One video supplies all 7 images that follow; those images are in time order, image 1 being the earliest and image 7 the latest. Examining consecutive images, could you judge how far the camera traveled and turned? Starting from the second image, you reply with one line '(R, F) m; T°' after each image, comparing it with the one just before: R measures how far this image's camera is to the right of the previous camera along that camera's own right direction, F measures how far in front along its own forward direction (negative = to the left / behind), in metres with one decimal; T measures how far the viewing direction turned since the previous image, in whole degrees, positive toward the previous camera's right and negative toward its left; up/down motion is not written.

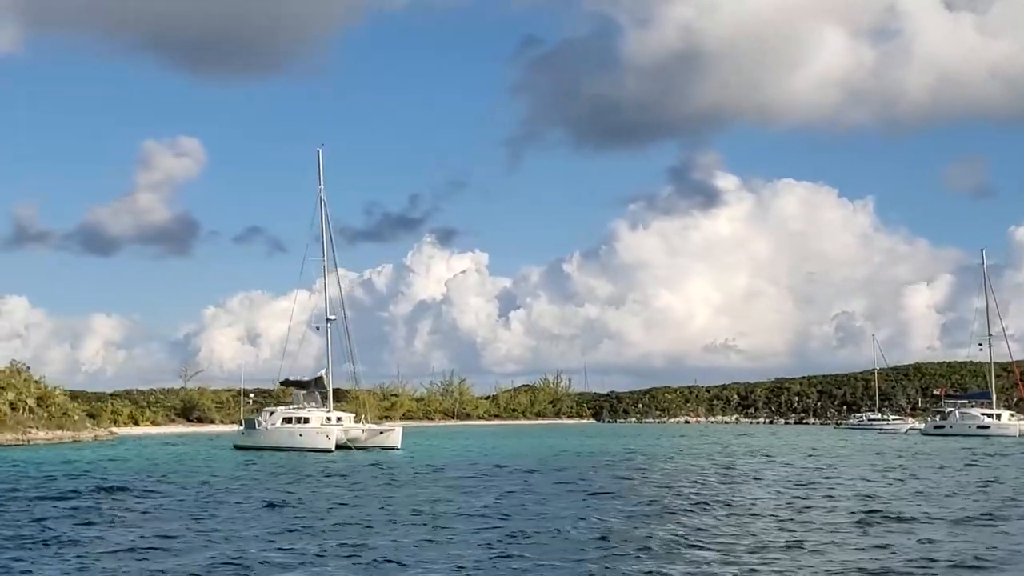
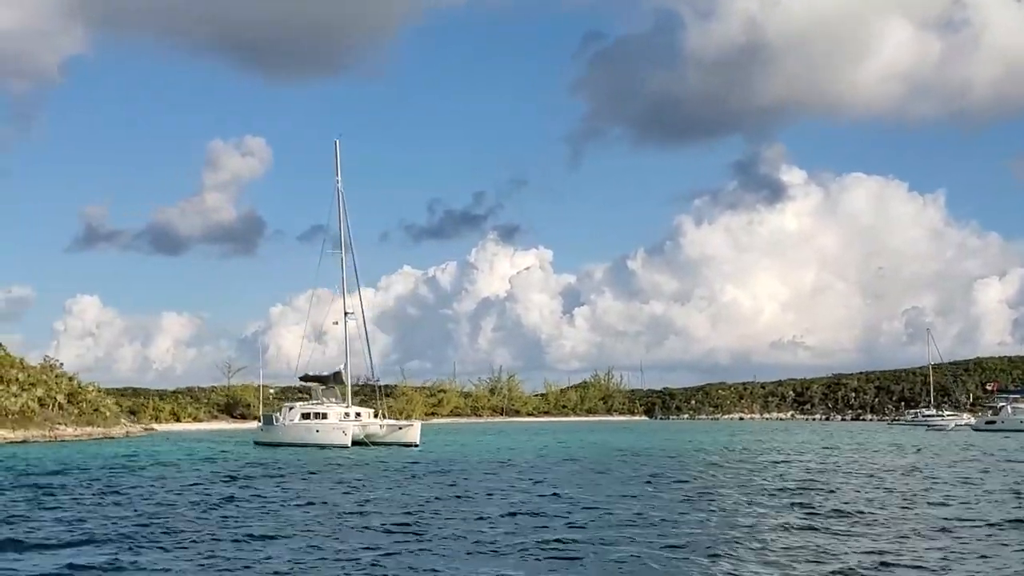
(+1.6, +1.4) m; -3°
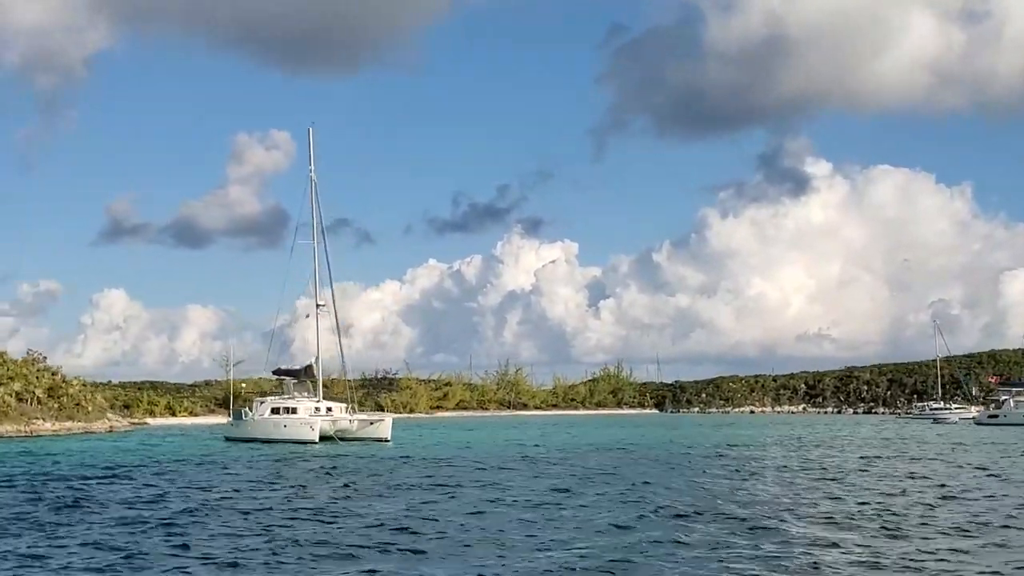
(+2.0, +1.0) m; -1°
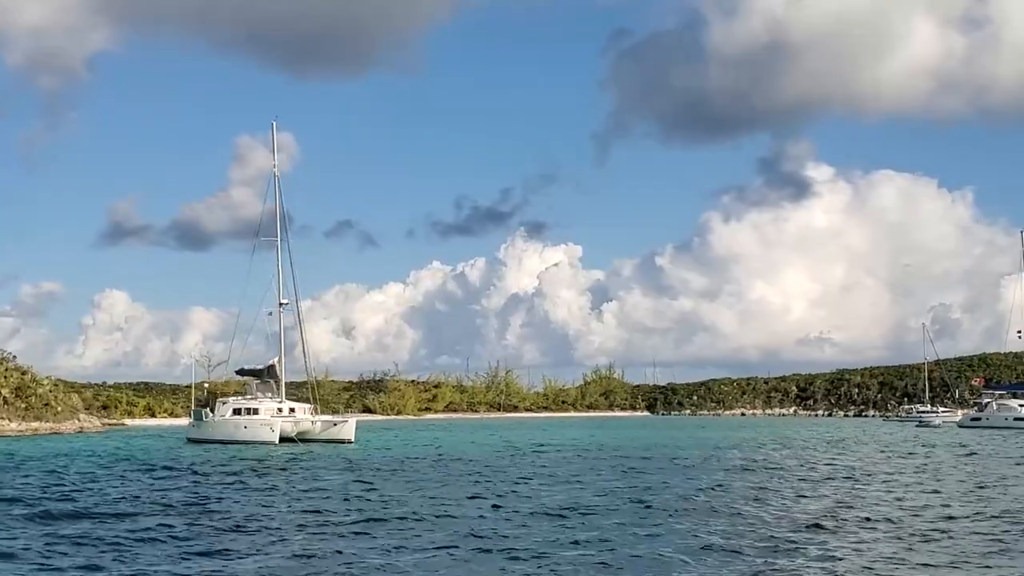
(+1.4, +0.6) m; 0°
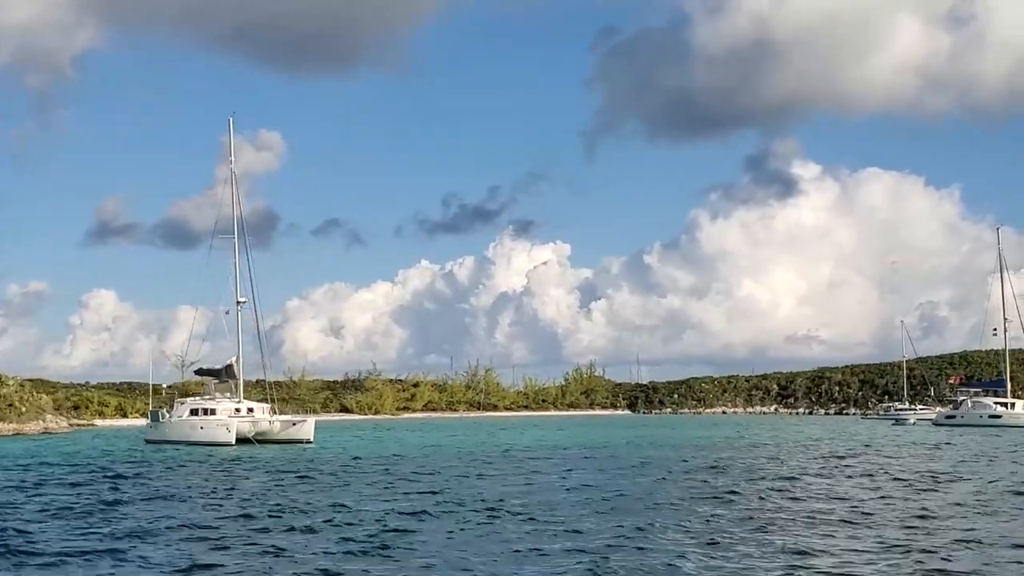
(+1.1, +0.3) m; +1°
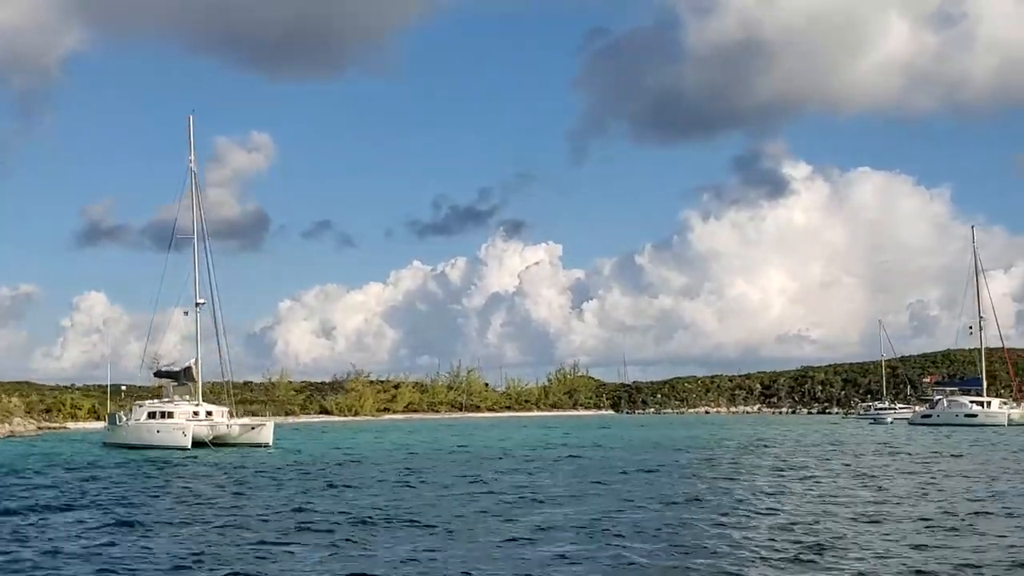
(+1.1, +0.5) m; +1°
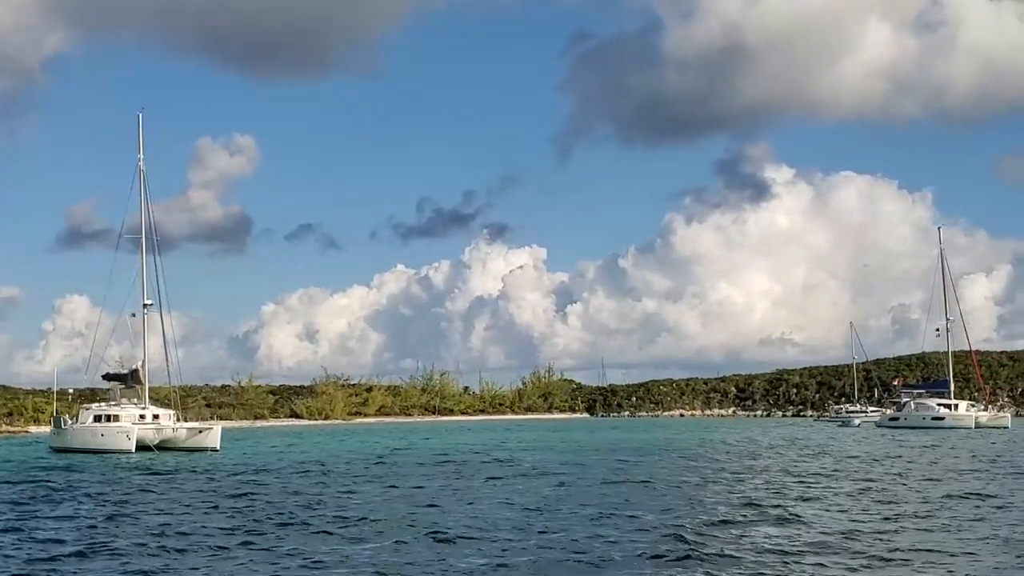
(+1.1, +0.5) m; +1°
